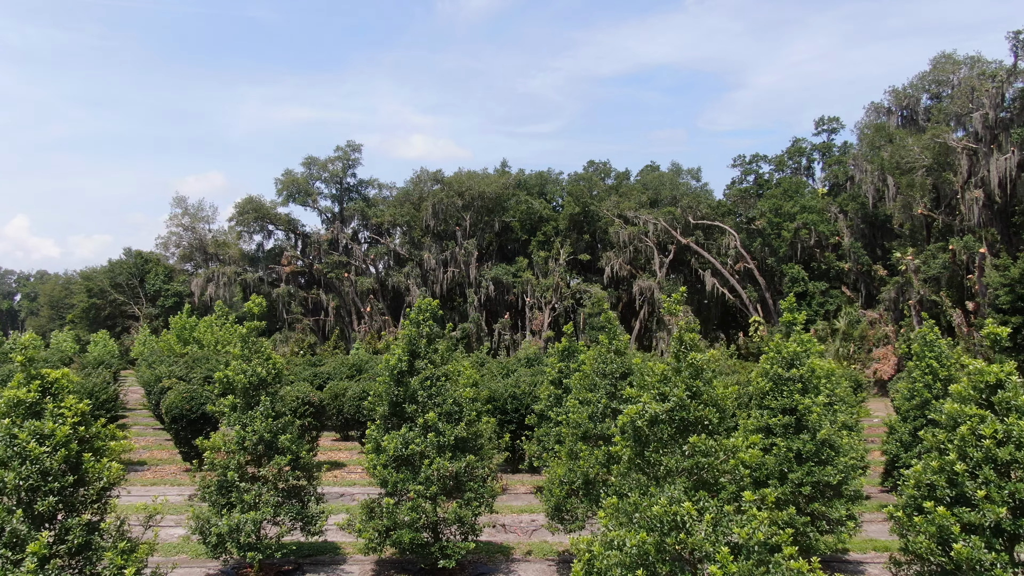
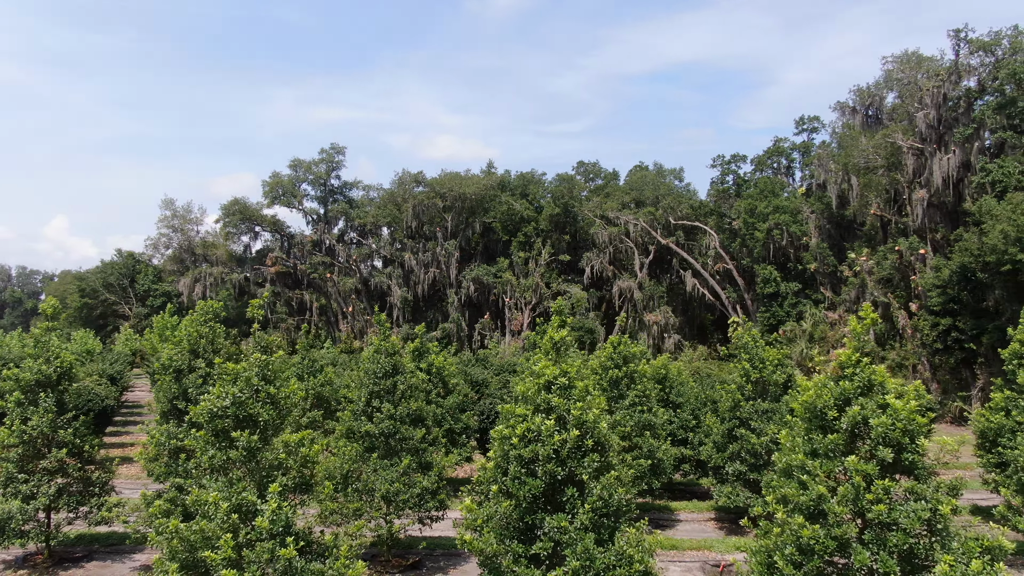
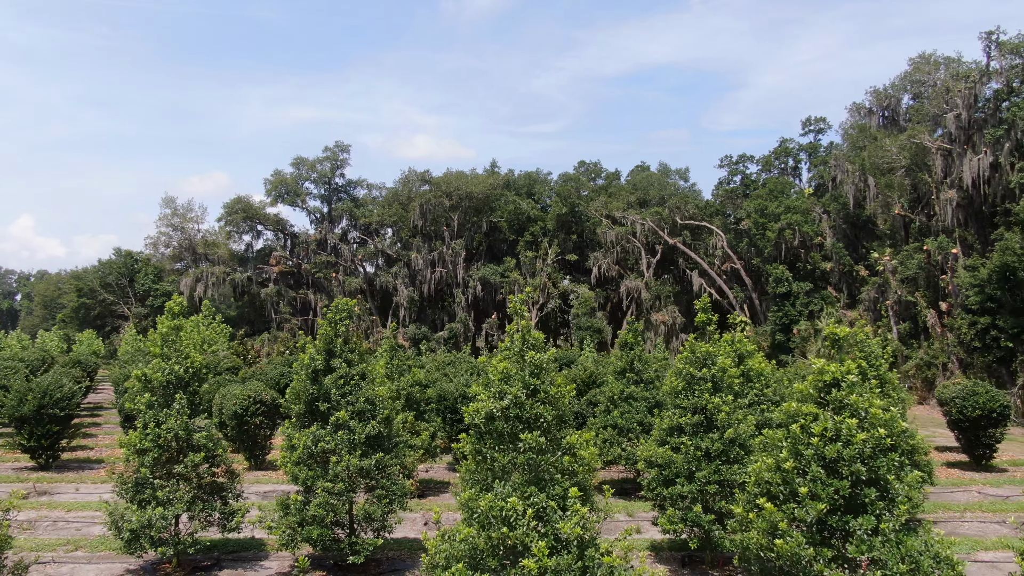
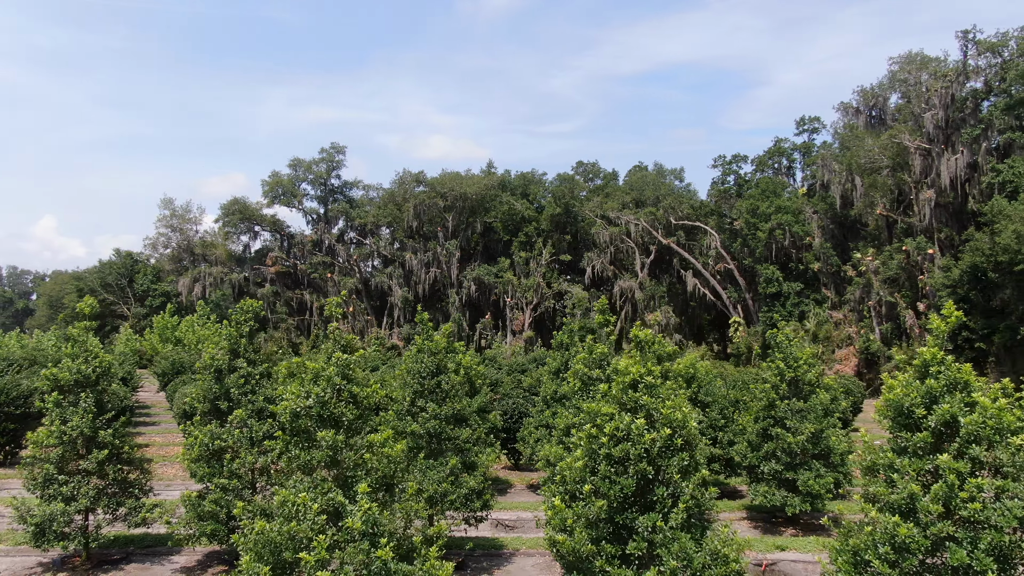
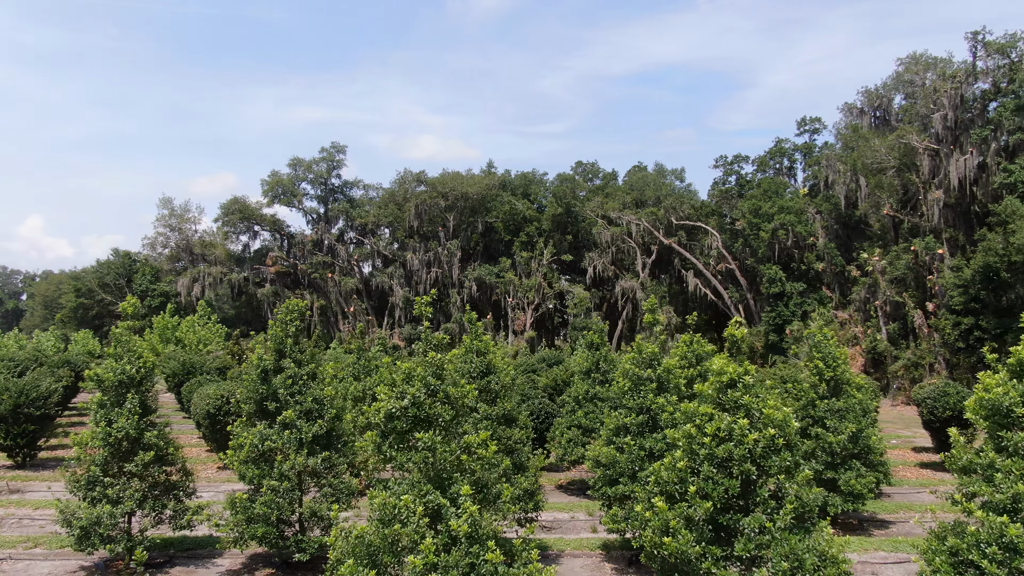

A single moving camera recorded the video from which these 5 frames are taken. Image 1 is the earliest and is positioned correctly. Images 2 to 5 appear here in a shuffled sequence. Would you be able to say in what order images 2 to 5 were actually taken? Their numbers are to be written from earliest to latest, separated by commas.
3, 5, 4, 2
